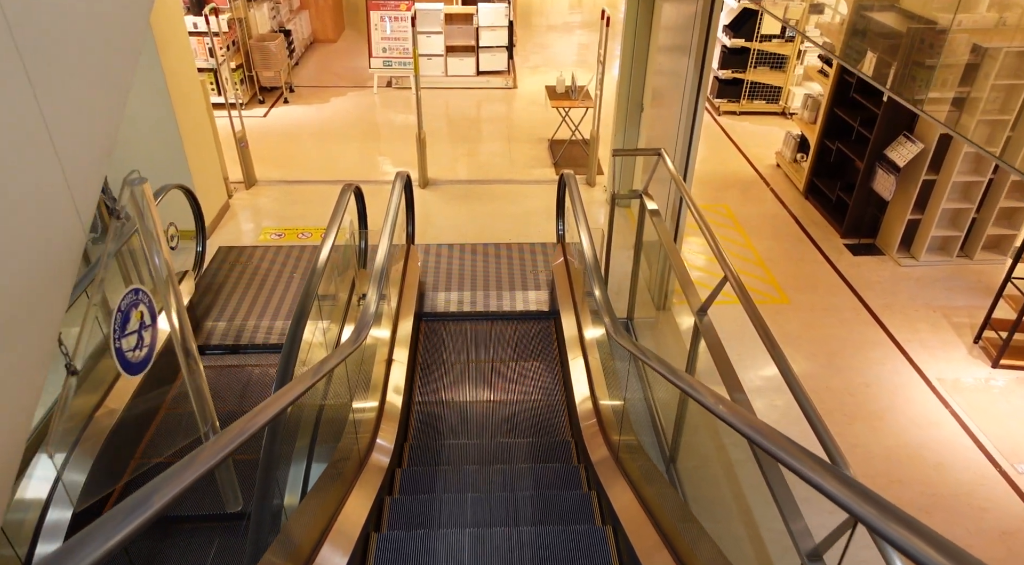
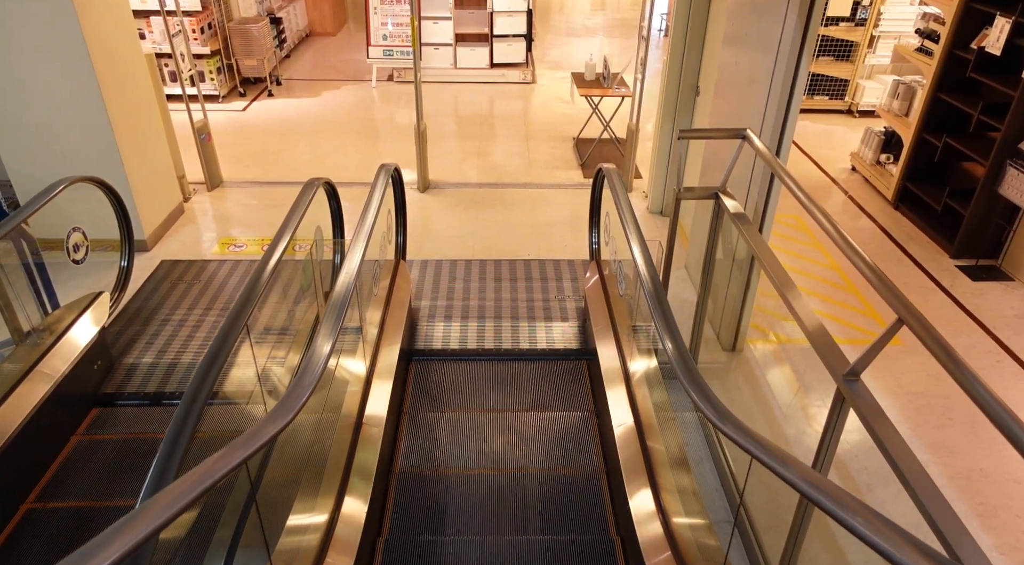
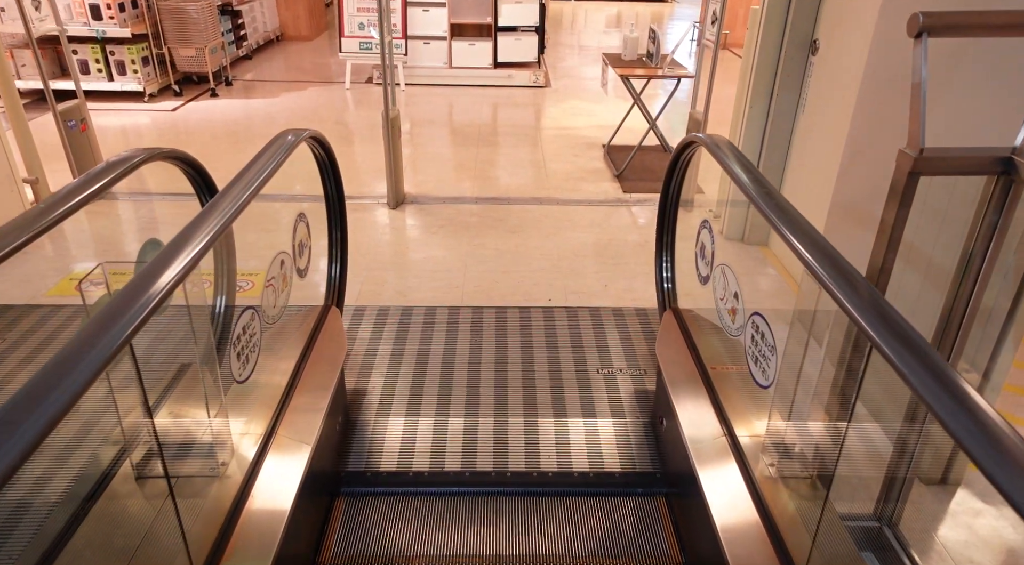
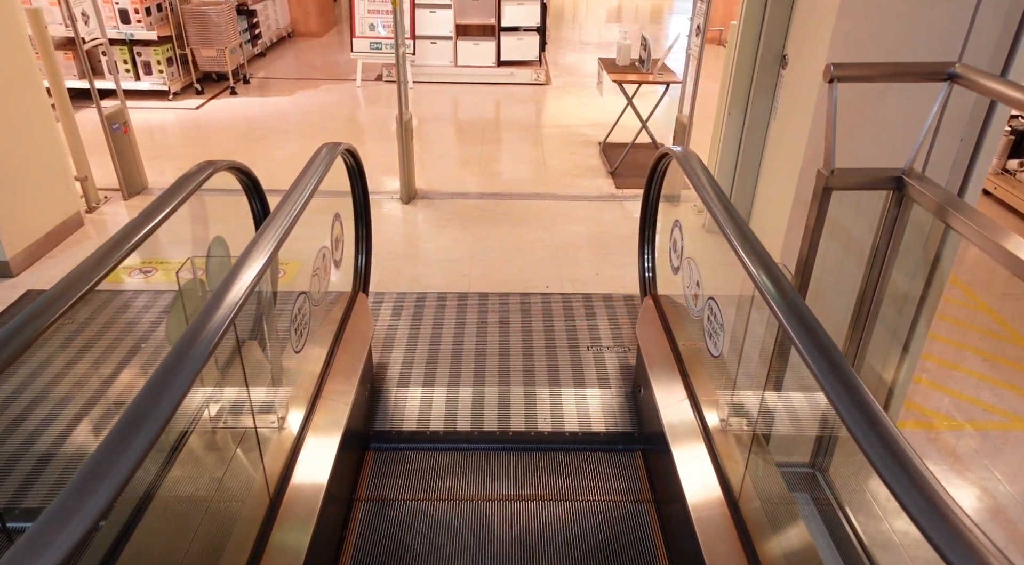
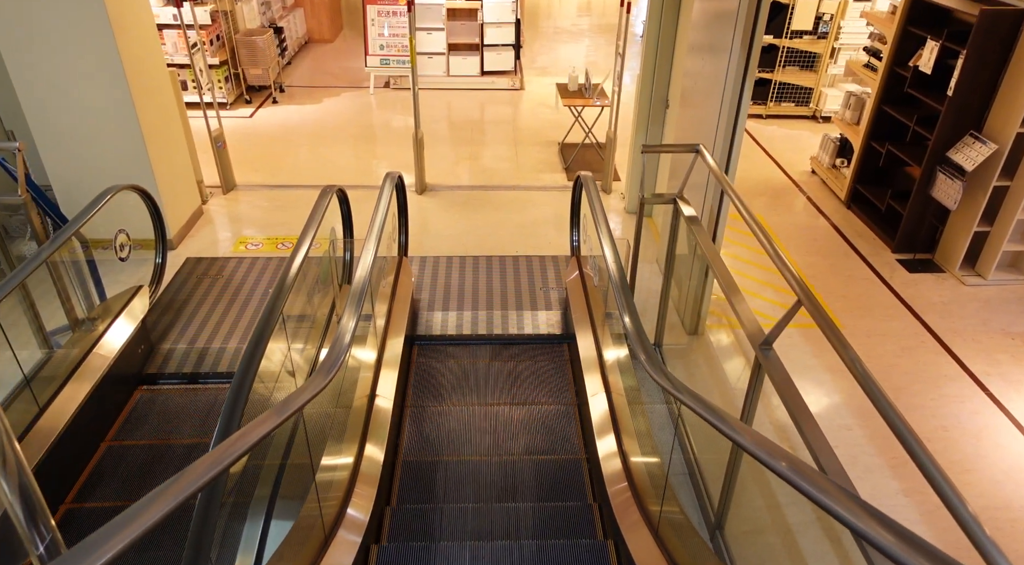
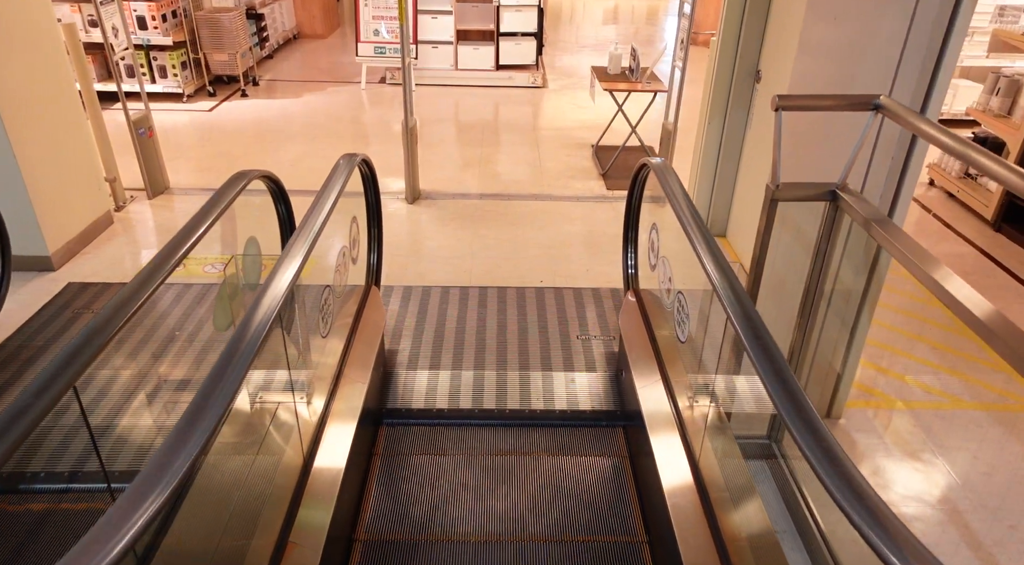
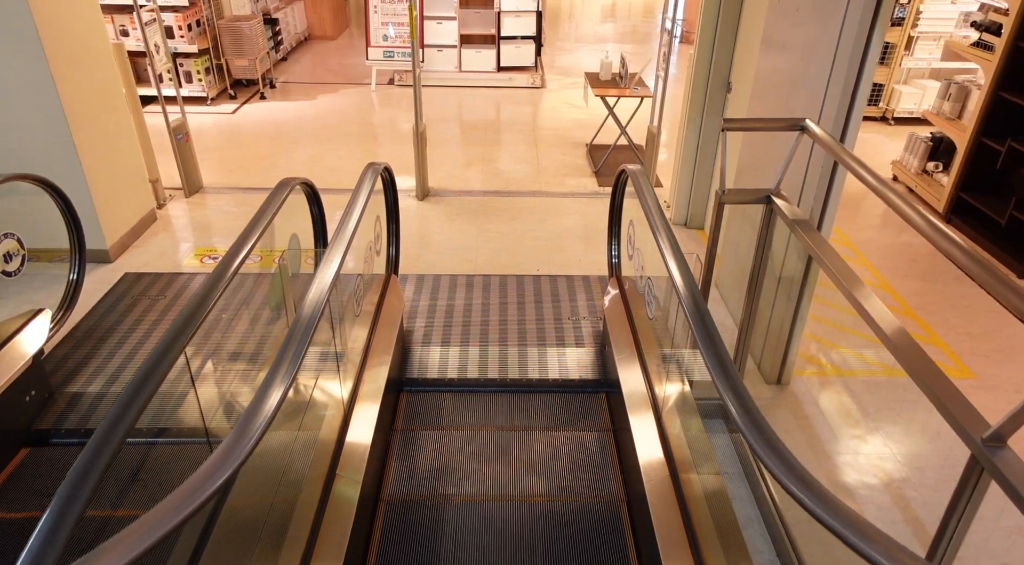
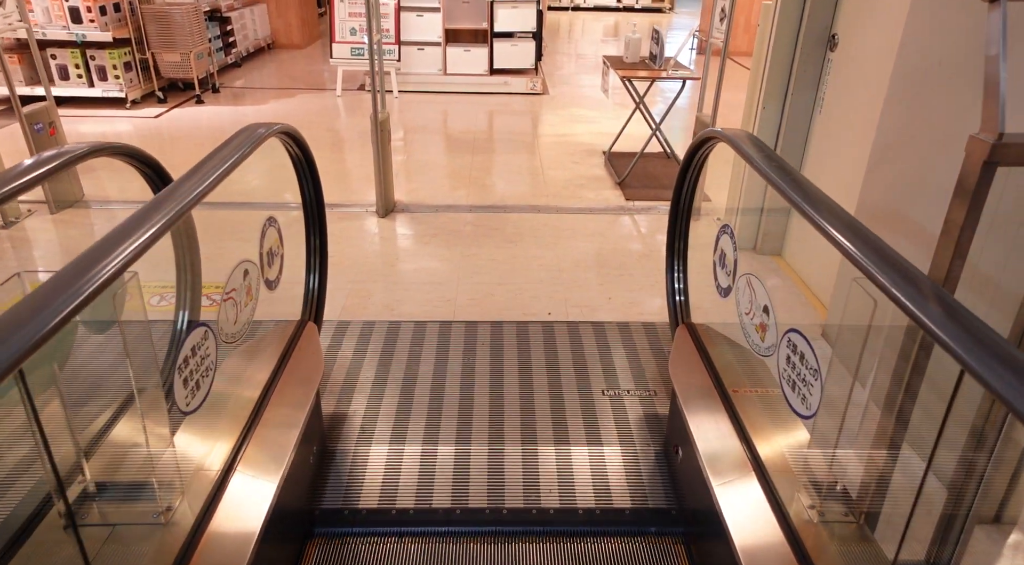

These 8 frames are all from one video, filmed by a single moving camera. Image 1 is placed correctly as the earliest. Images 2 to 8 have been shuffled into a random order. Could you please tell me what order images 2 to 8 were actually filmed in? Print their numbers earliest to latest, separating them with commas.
5, 2, 7, 6, 4, 3, 8
